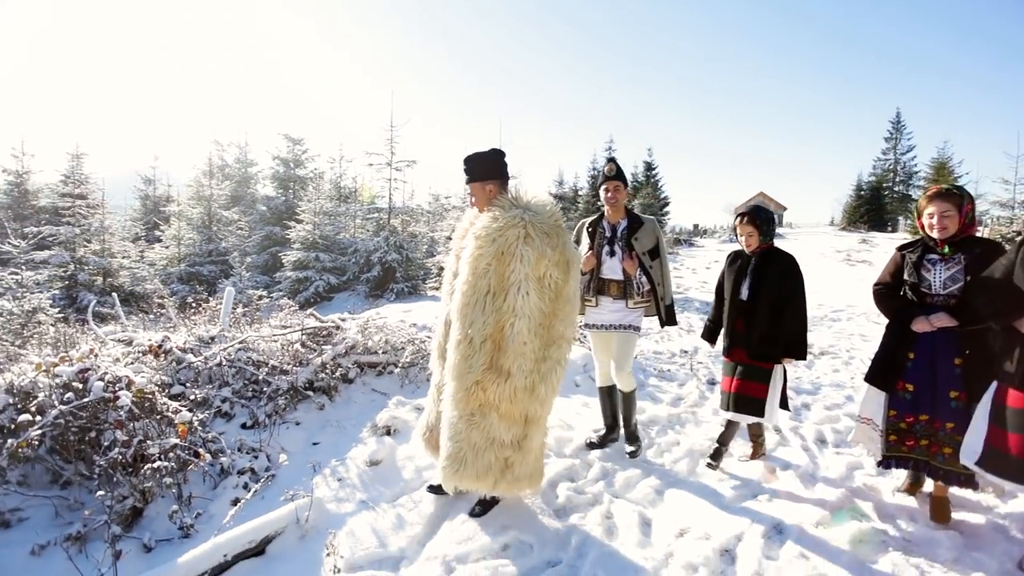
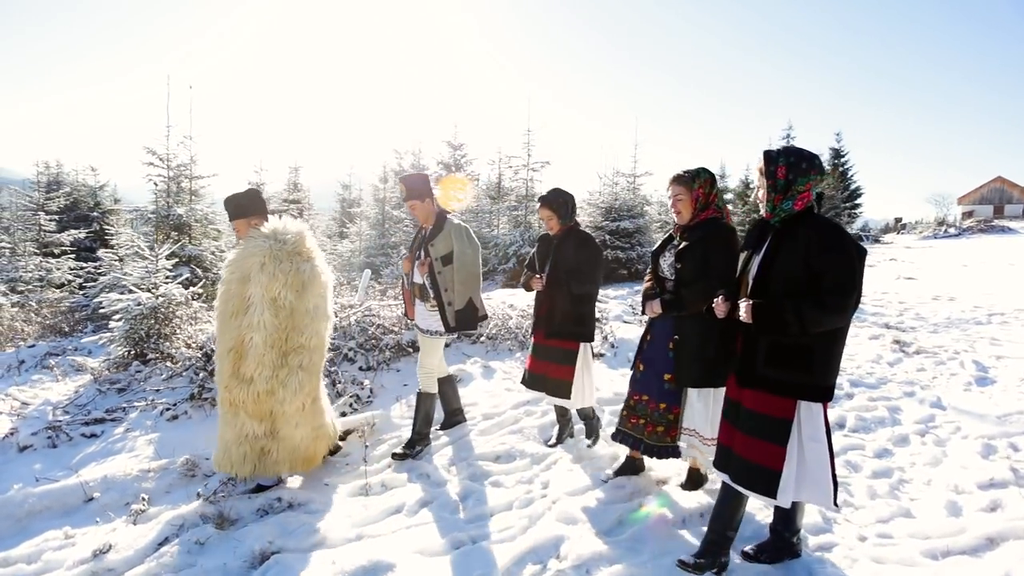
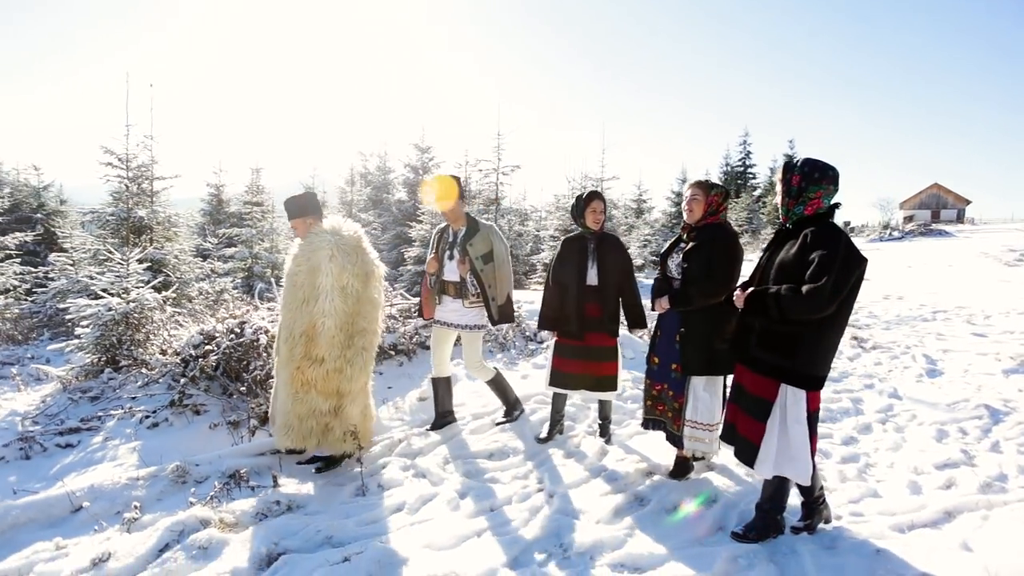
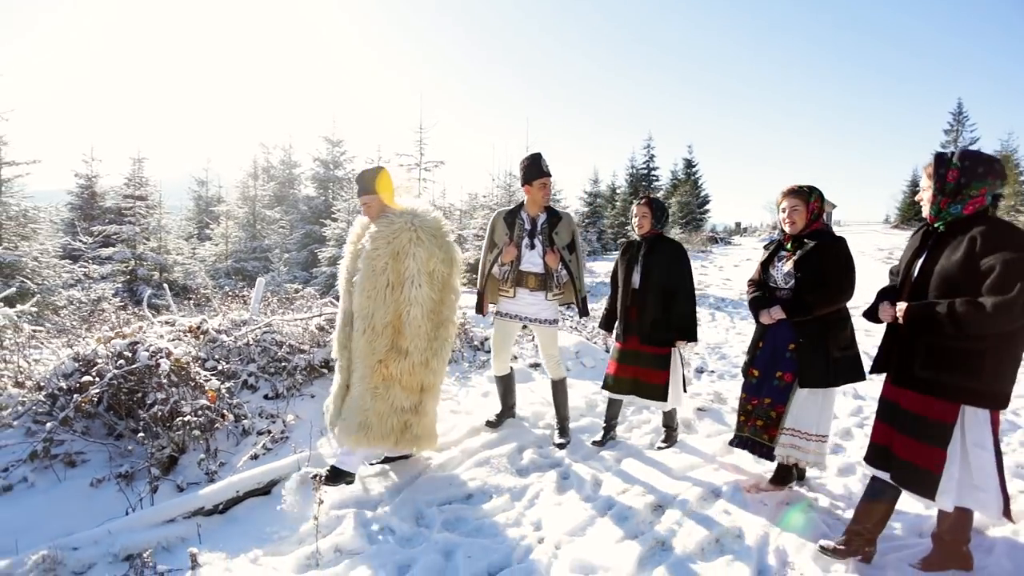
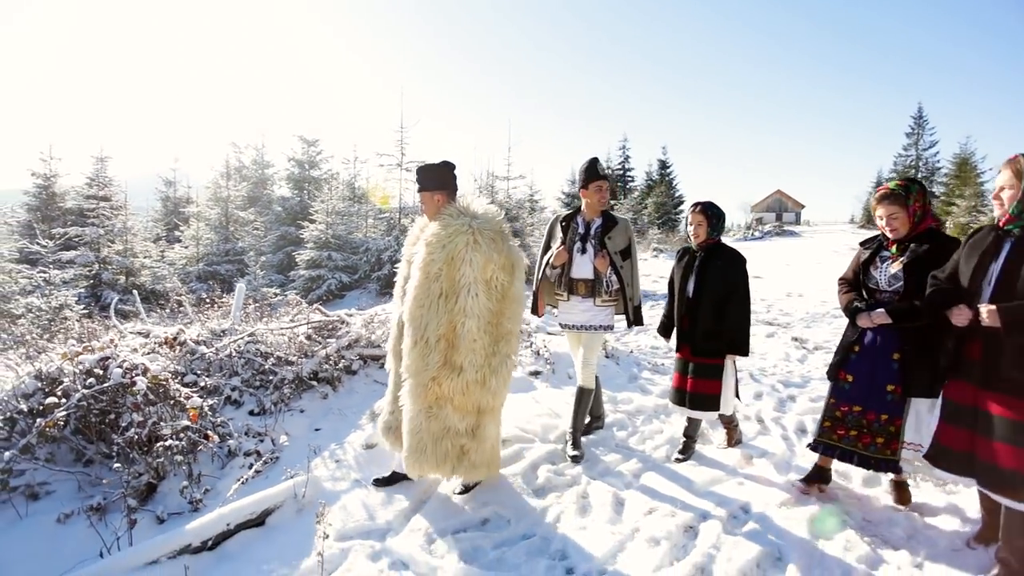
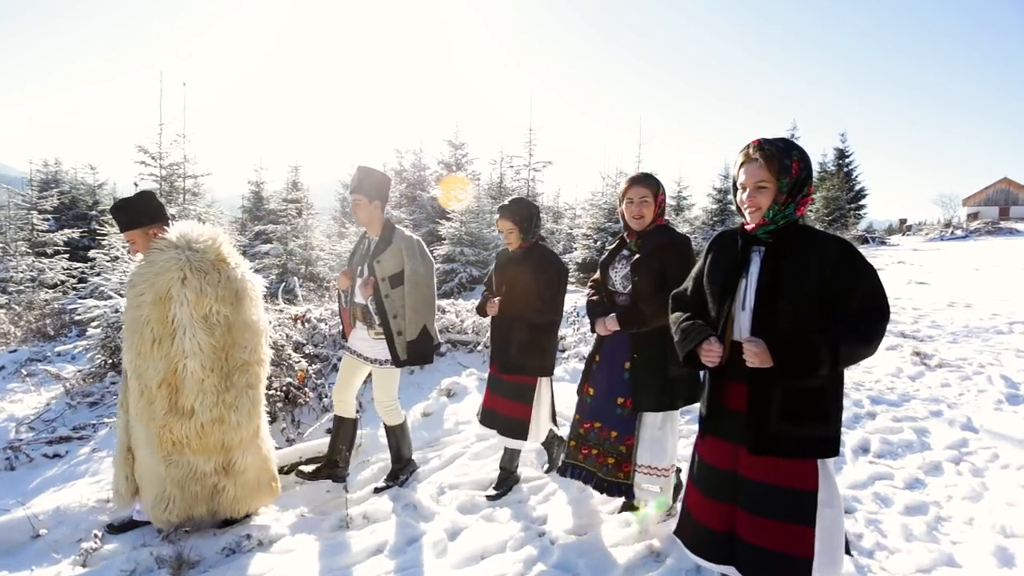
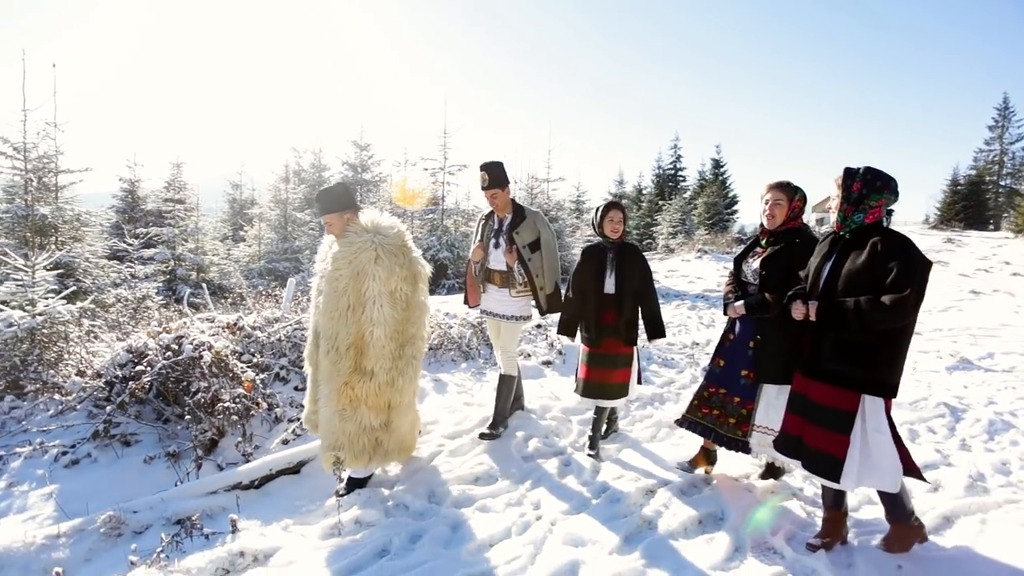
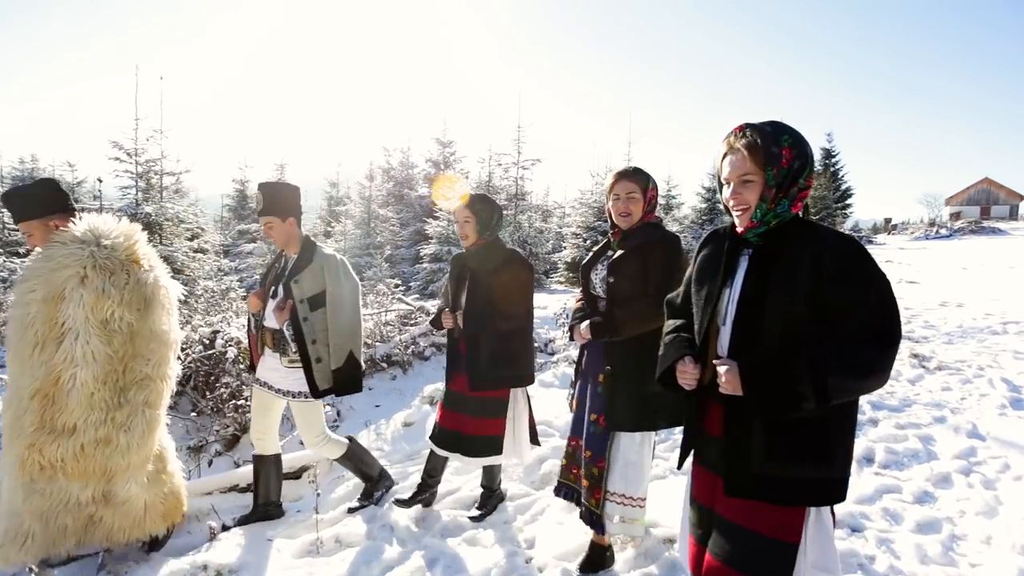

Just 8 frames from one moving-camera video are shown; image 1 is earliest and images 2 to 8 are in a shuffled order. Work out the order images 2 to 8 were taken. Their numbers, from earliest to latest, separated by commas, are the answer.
5, 4, 7, 3, 2, 6, 8
